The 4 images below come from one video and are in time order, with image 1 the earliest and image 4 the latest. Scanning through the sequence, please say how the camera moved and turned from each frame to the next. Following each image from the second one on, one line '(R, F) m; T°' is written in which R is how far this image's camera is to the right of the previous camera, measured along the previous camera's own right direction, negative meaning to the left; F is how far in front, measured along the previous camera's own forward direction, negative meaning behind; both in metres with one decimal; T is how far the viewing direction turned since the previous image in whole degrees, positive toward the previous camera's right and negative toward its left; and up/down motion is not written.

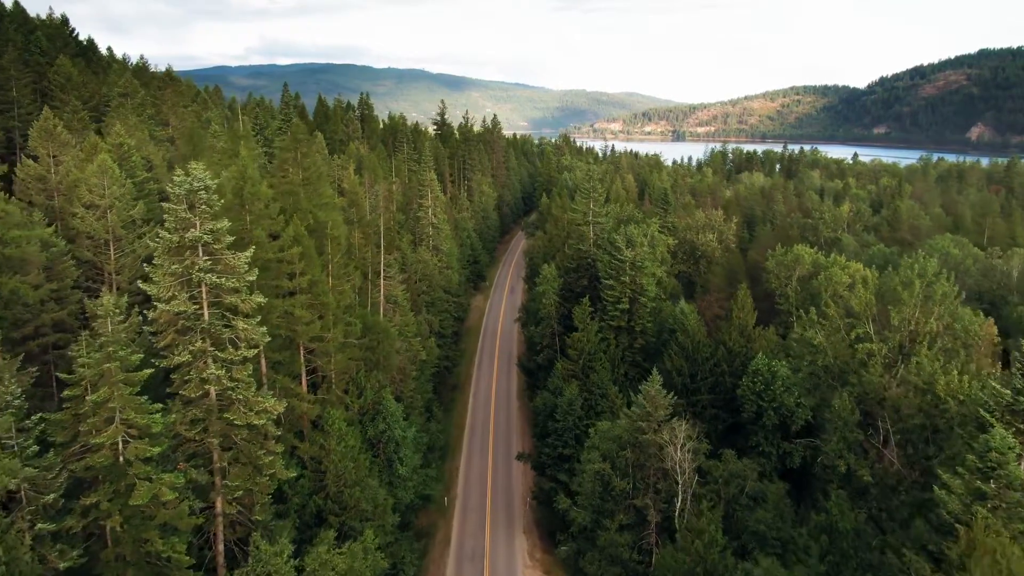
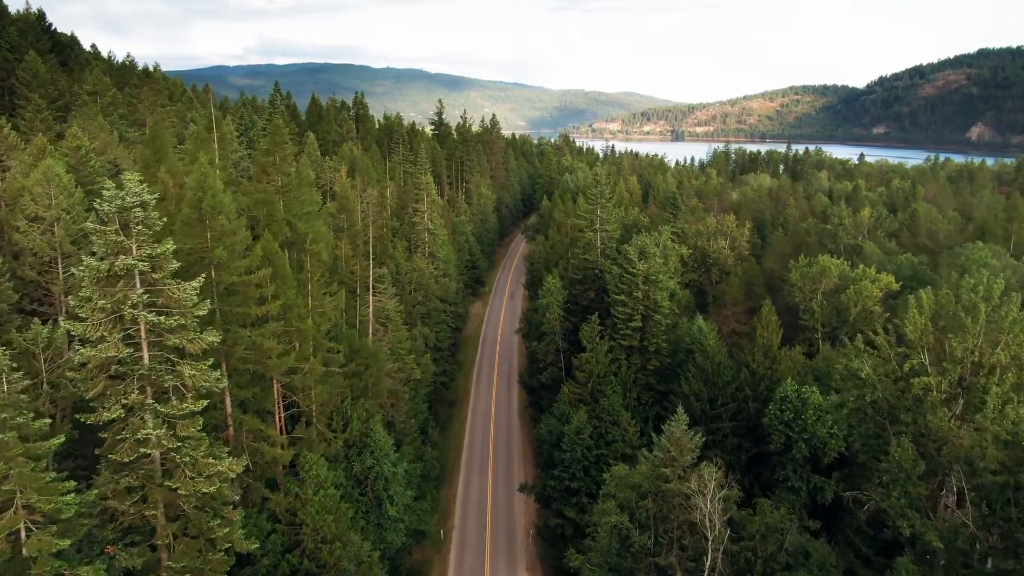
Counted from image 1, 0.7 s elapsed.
(-0.3, +4.3) m; 0°
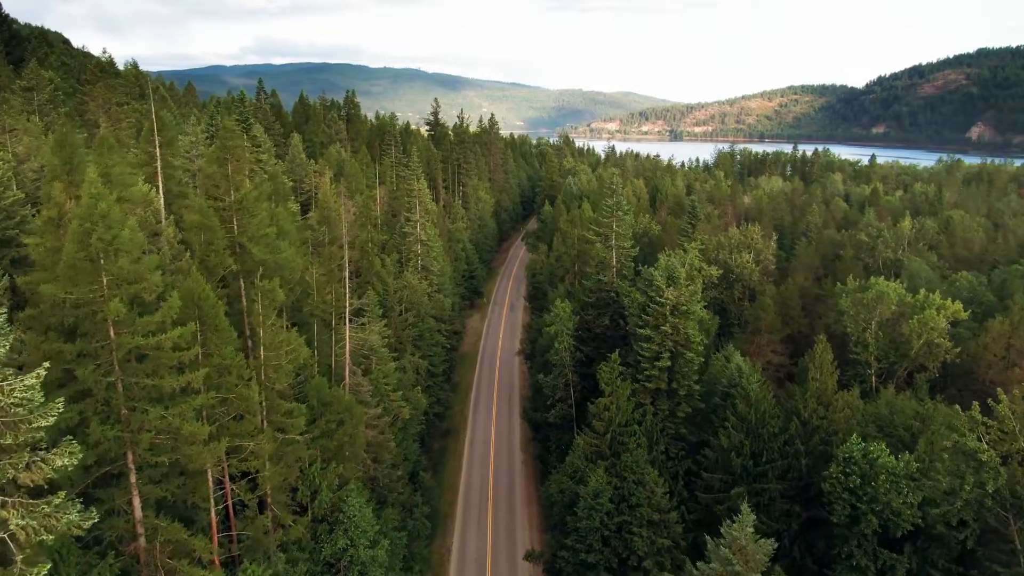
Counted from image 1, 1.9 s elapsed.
(-0.4, +7.2) m; 0°
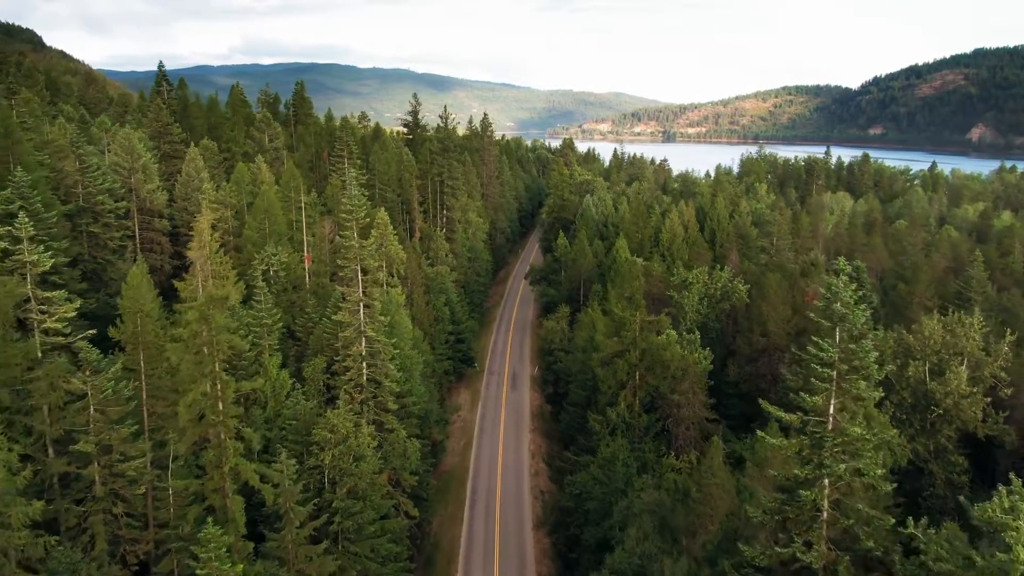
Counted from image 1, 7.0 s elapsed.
(-1.7, +30.9) m; +1°
